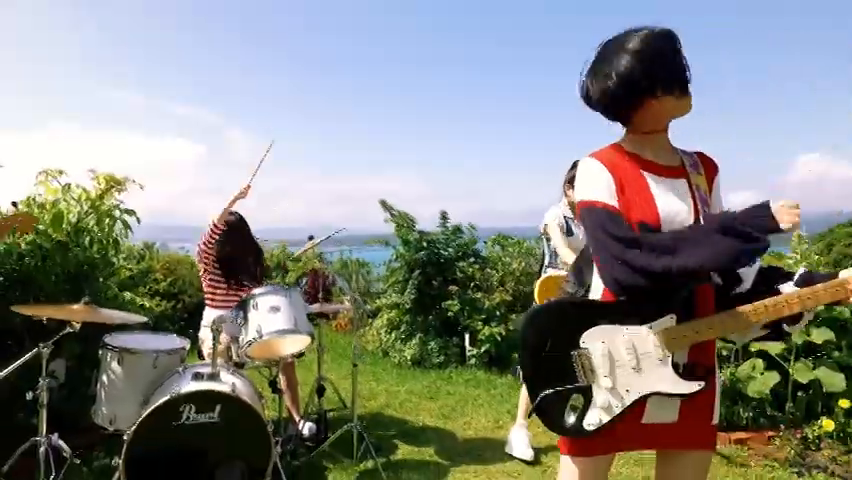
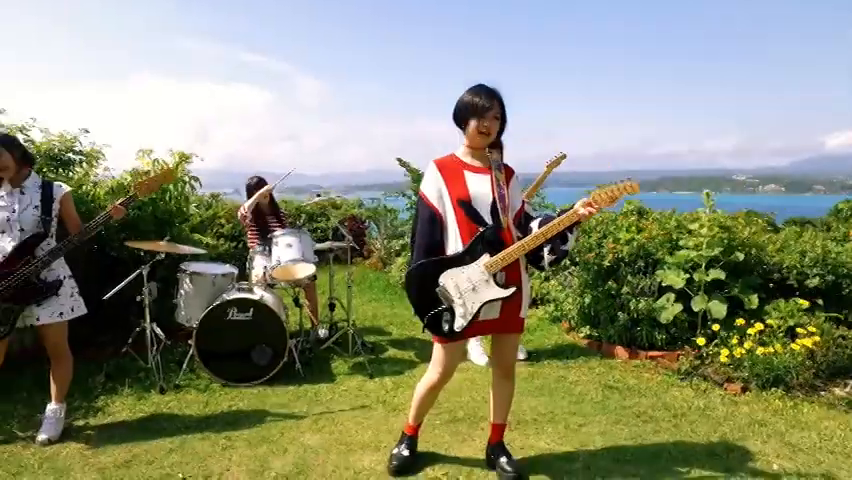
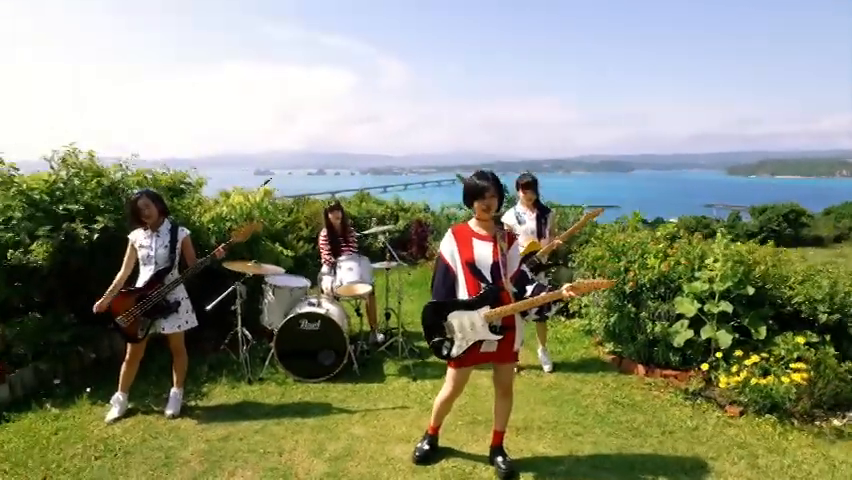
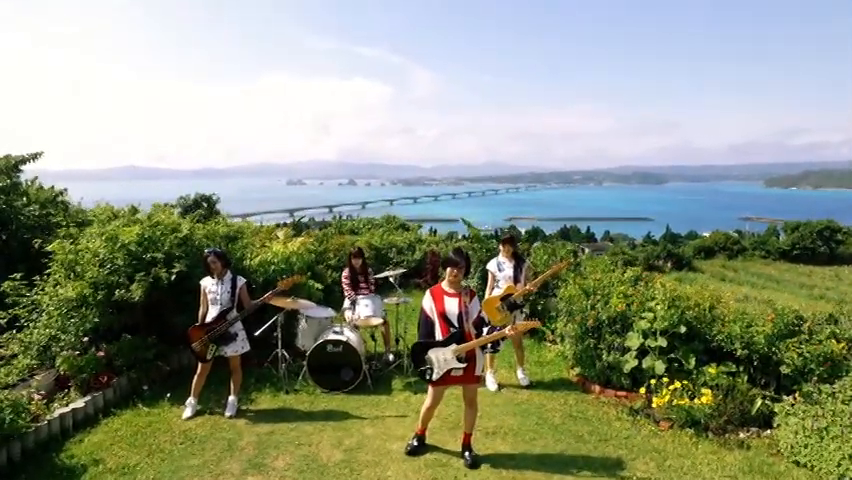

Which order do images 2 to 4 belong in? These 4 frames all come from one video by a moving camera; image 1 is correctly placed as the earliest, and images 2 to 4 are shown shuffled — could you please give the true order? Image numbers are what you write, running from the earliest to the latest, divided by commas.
2, 3, 4
